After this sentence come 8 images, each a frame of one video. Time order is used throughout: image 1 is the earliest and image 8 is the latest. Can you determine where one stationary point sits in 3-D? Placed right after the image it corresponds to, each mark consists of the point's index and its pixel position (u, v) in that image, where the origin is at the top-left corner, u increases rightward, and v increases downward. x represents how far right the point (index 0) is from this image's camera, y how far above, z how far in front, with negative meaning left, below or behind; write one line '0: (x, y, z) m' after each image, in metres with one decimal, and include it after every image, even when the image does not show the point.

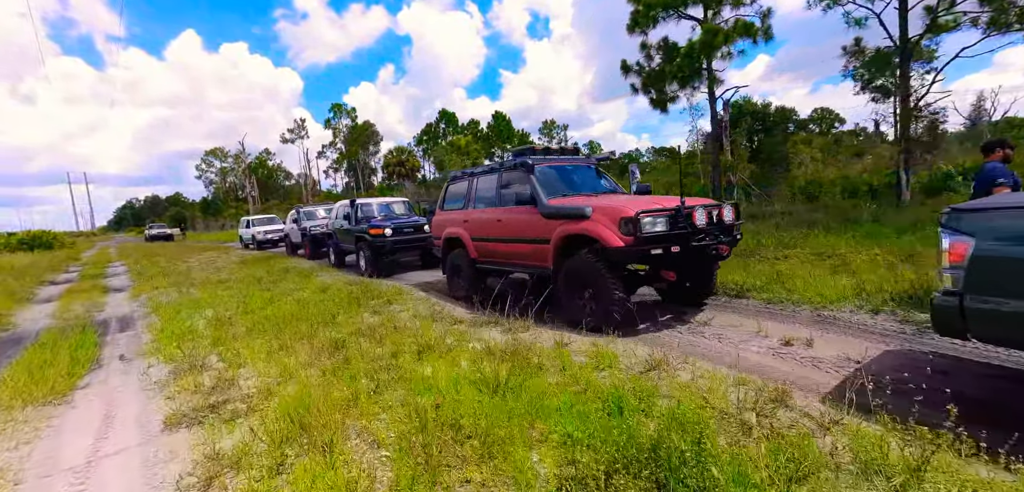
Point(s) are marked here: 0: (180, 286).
0: (-7.9, -1.0, +11.1) m
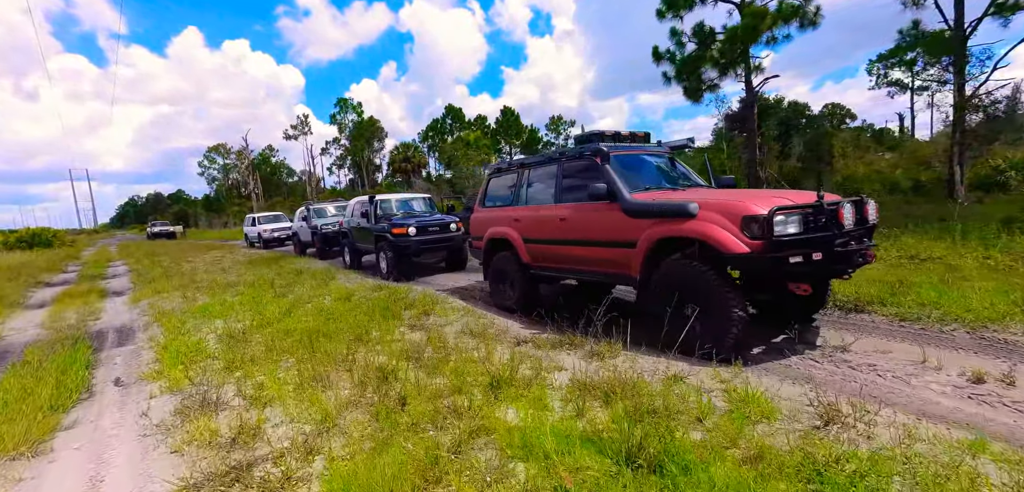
0: (-7.1, -1.0, +10.1) m
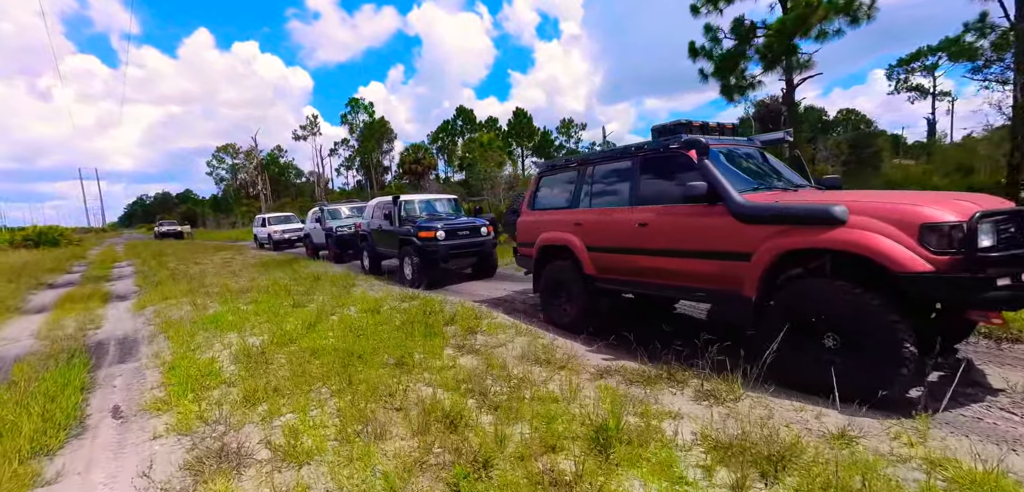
0: (-6.4, -1.0, +9.3) m
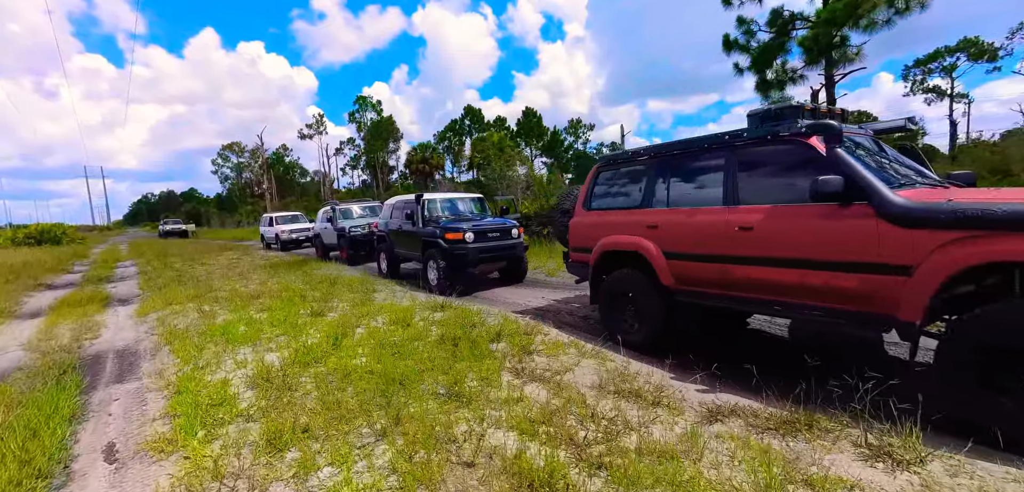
0: (-5.7, -1.0, +8.5) m
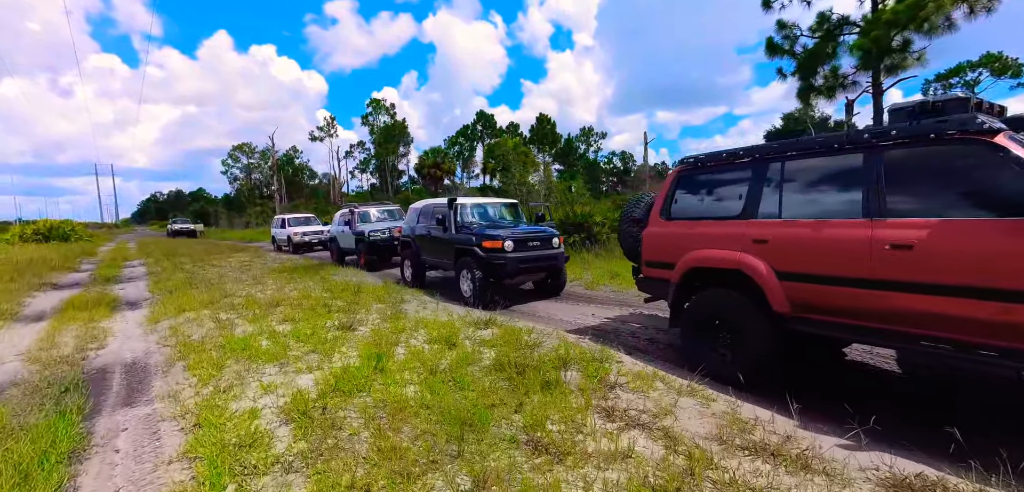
0: (-5.0, -1.1, +7.9) m
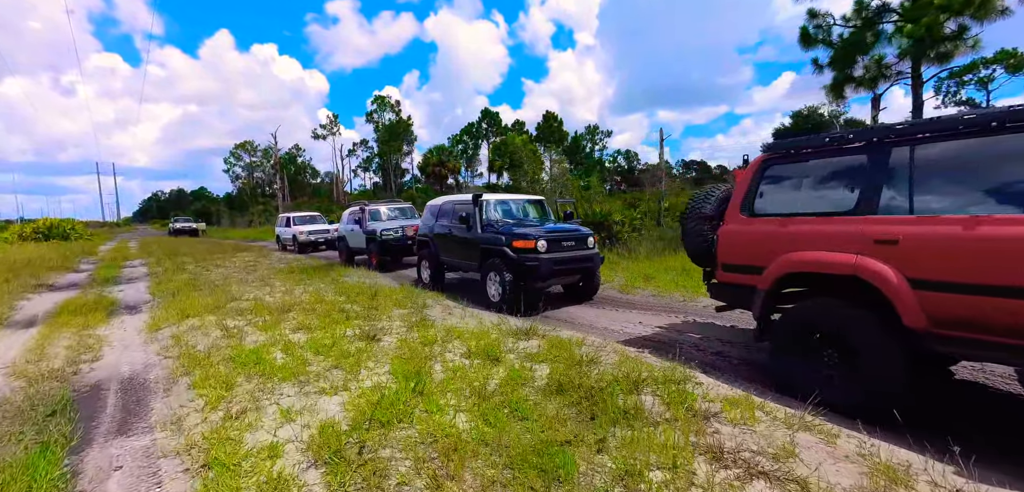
0: (-4.5, -1.1, +7.2) m
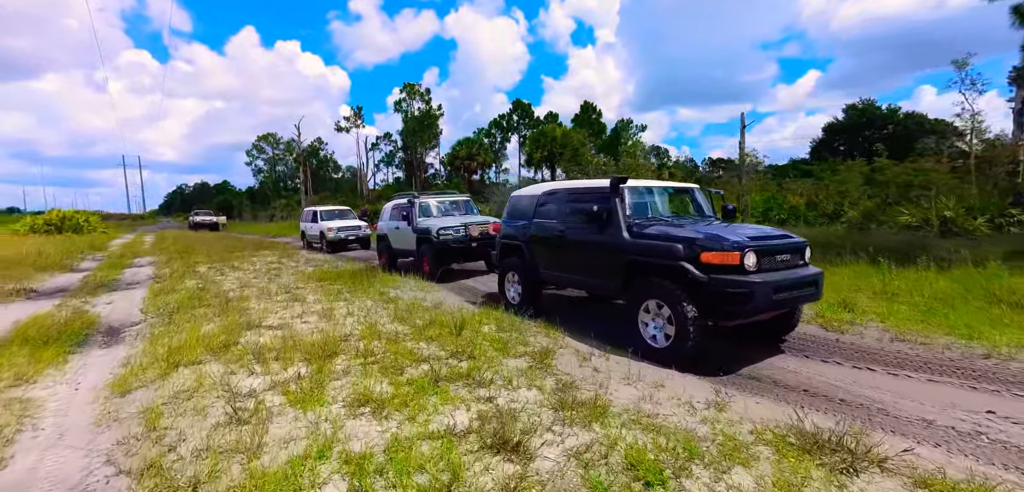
0: (-2.7, -1.2, +4.5) m
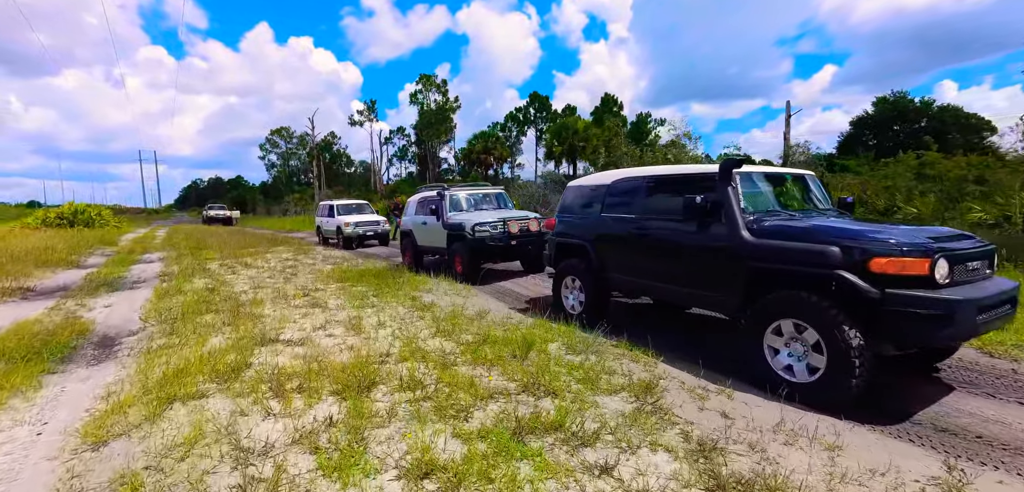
0: (-2.0, -1.2, +3.4) m
